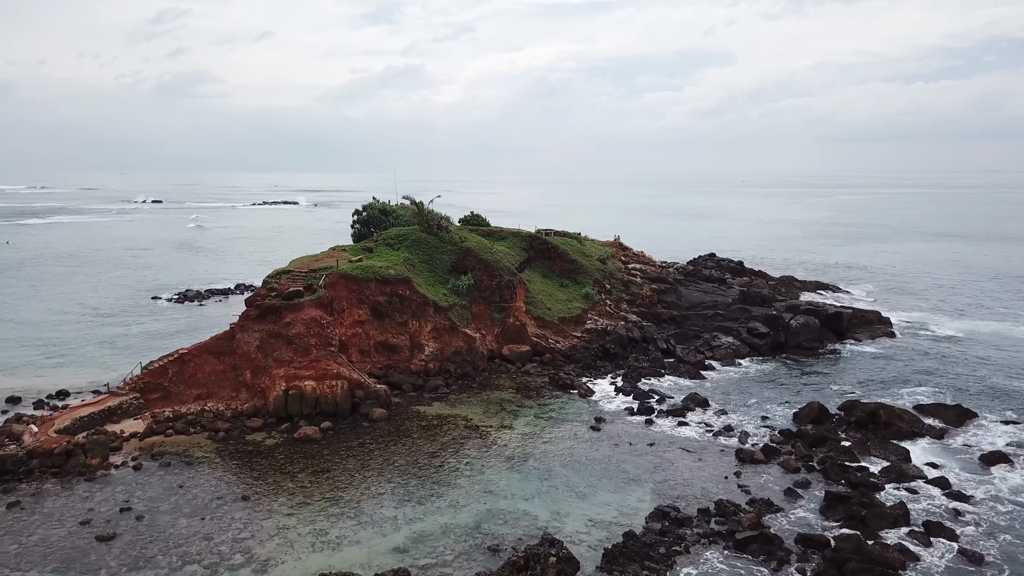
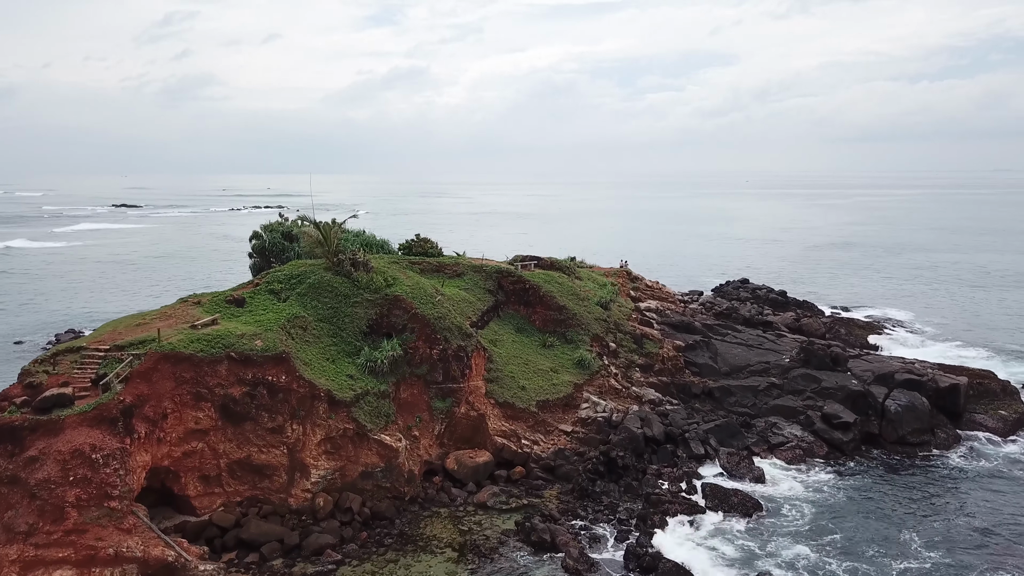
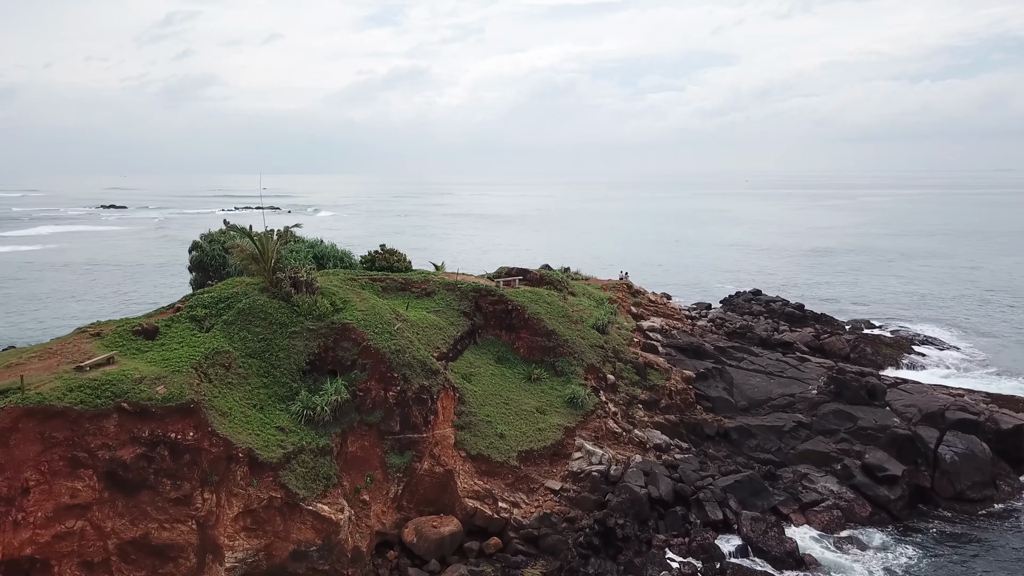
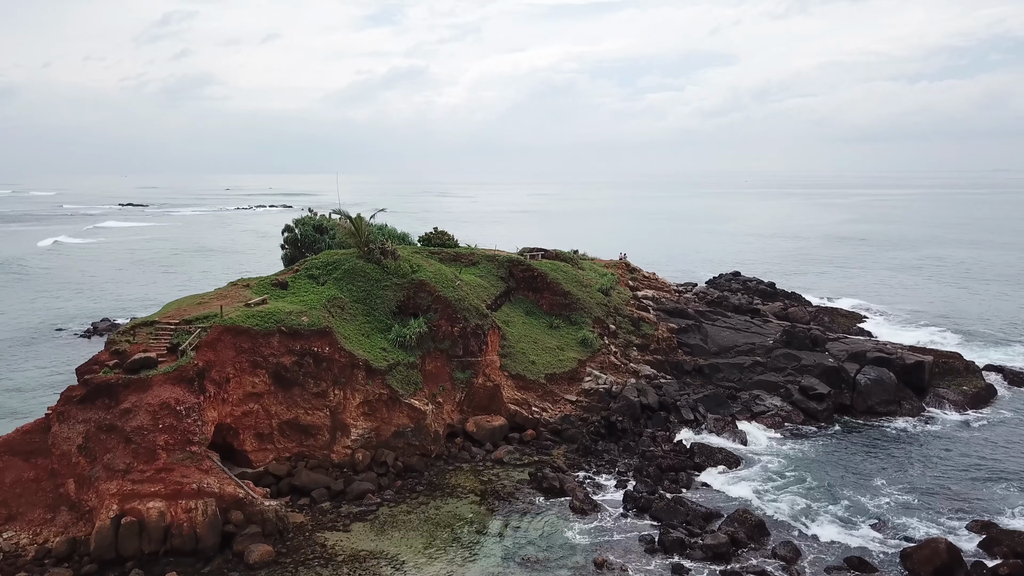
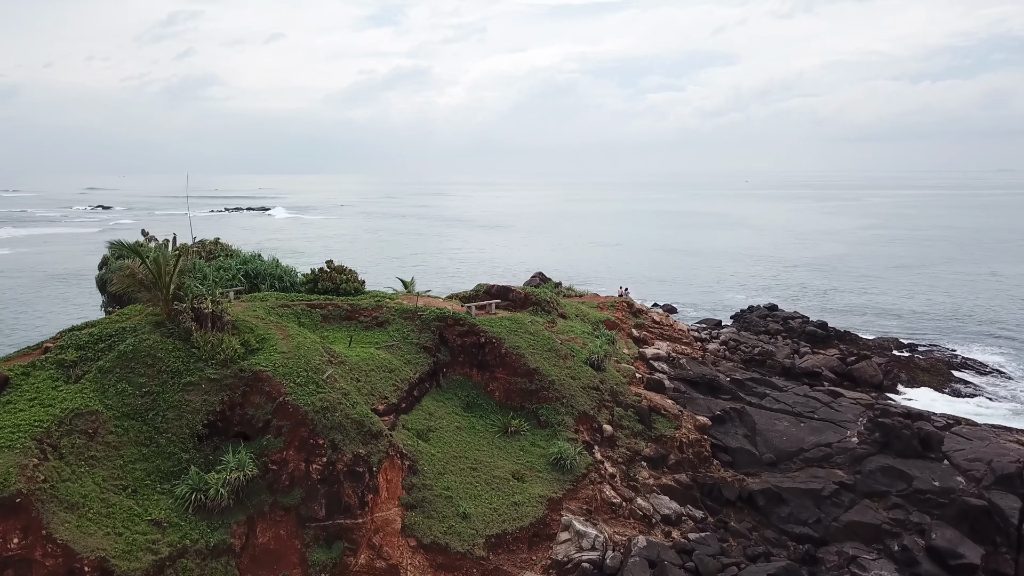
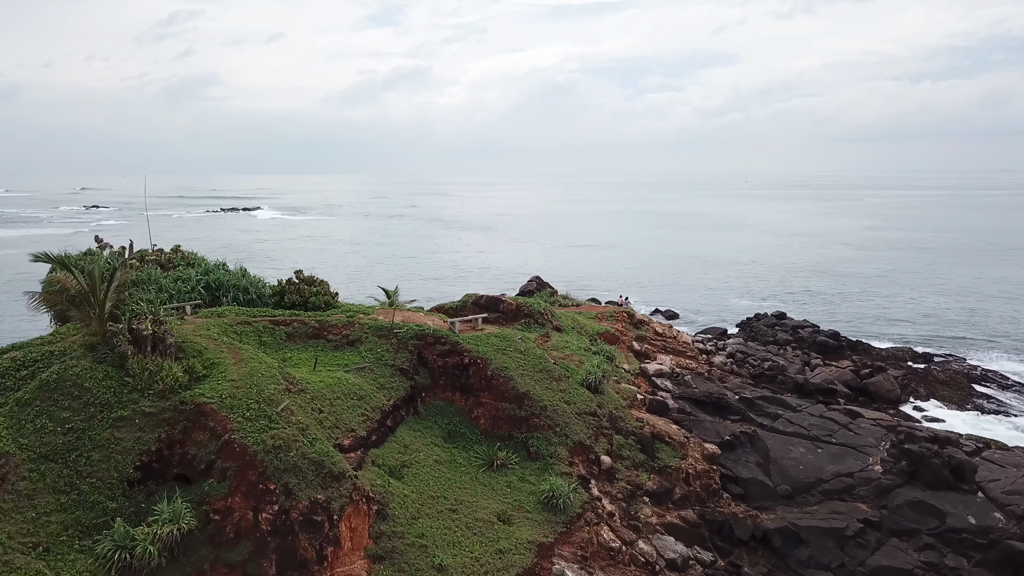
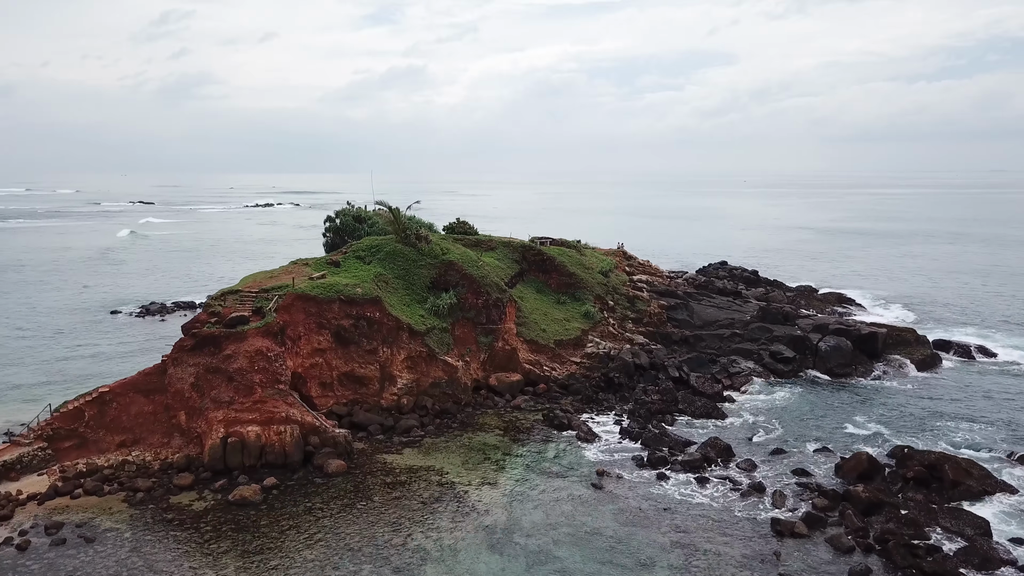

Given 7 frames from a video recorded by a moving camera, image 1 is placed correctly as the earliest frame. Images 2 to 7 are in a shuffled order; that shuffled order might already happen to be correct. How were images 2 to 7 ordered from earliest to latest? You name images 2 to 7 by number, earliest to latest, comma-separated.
7, 4, 2, 3, 5, 6
